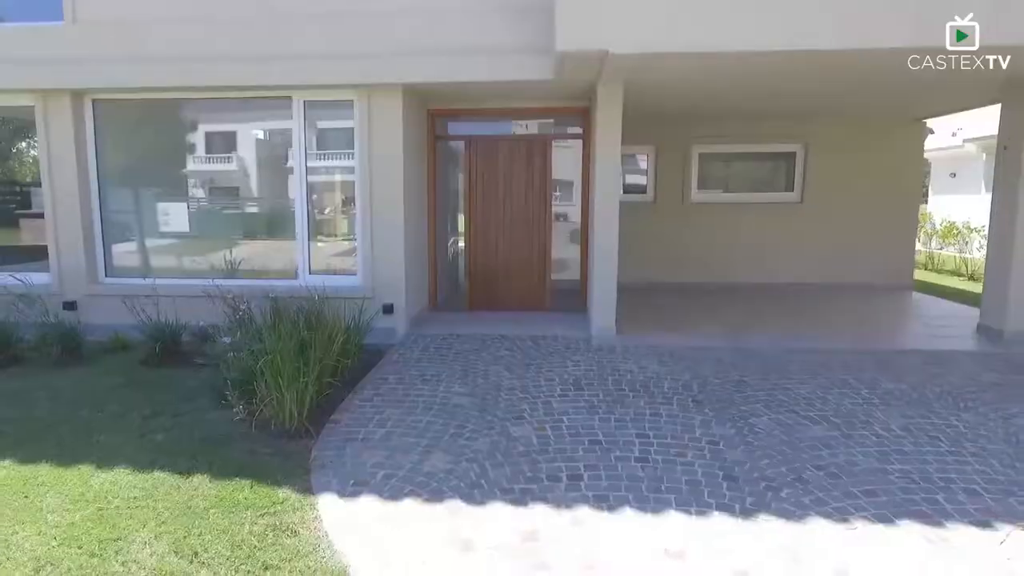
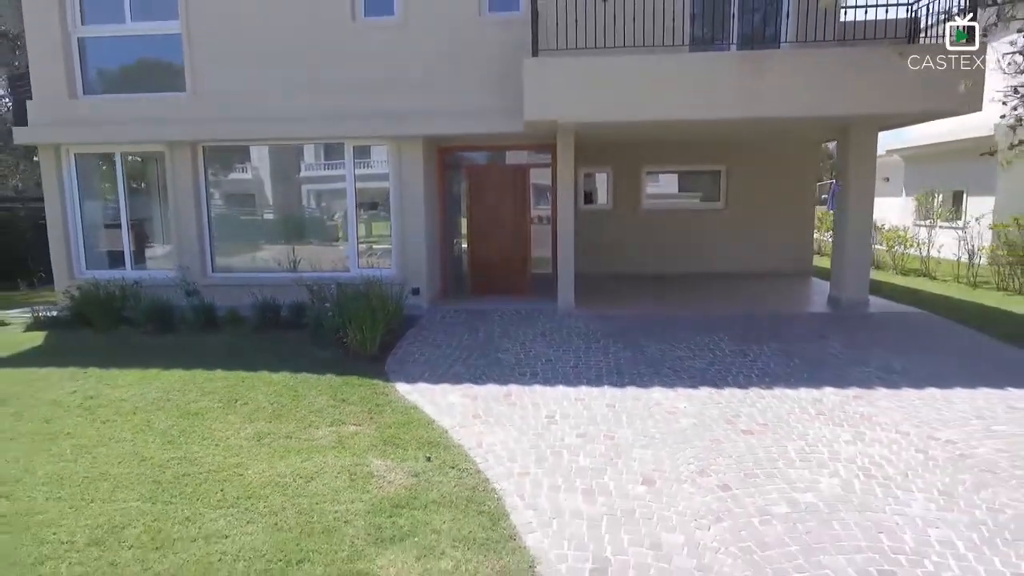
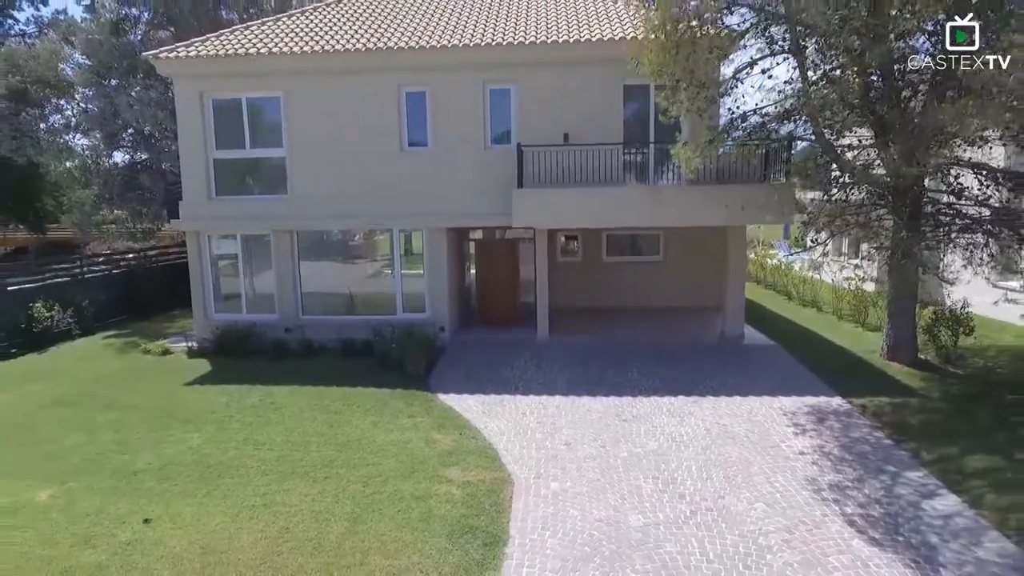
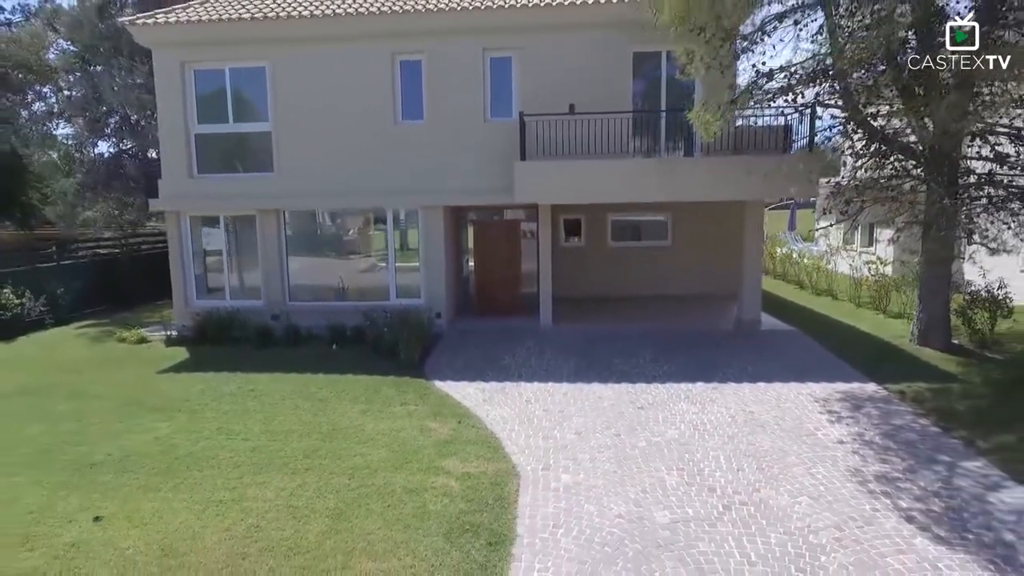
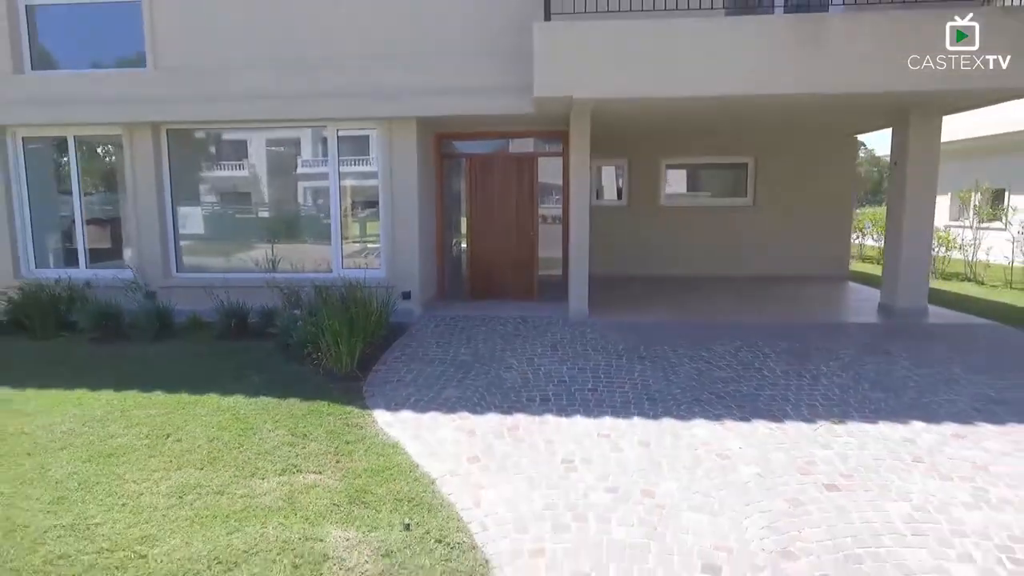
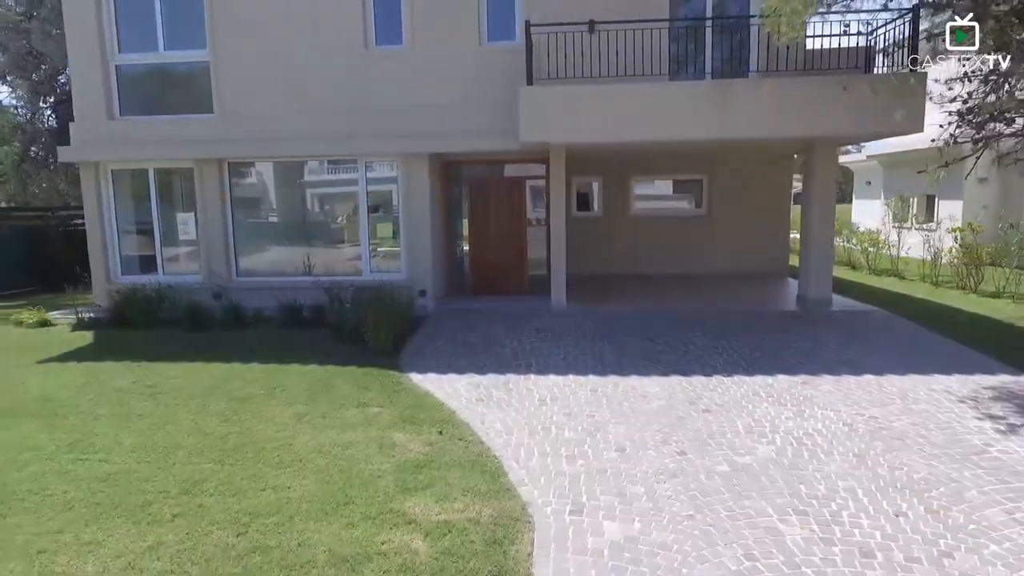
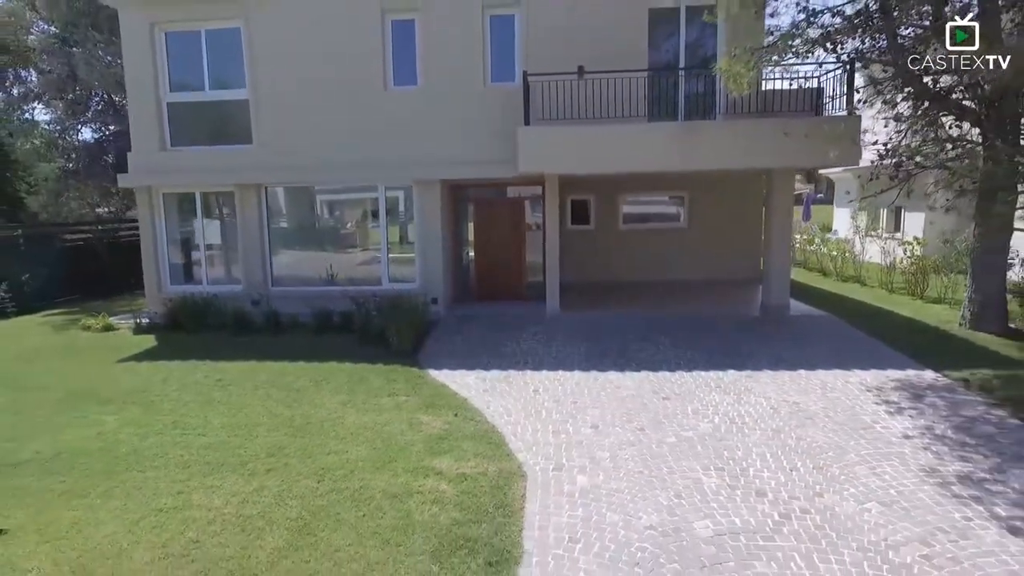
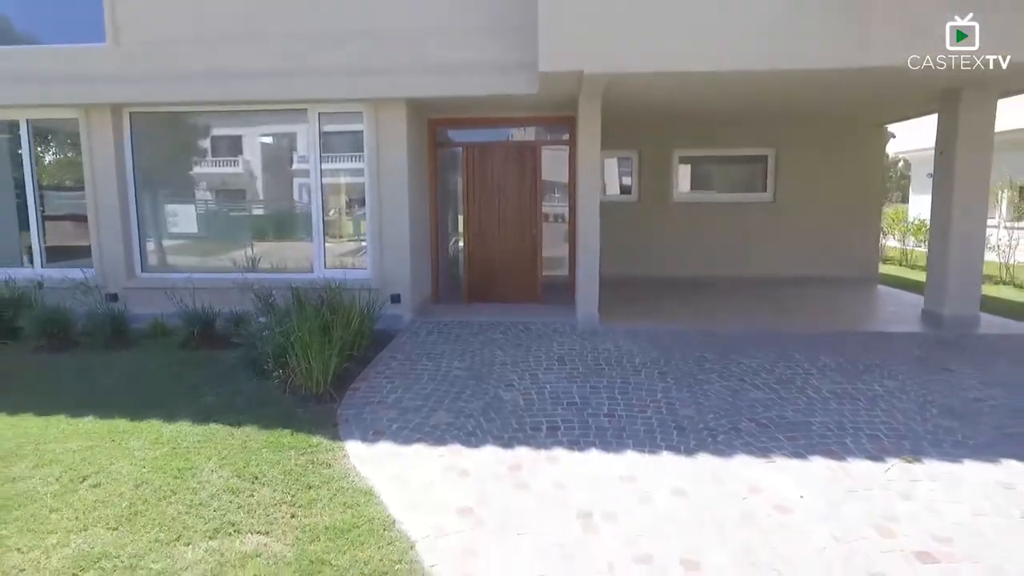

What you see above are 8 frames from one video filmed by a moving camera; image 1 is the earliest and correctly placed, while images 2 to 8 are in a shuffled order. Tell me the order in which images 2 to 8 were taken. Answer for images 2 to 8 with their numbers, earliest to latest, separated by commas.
8, 5, 2, 6, 7, 4, 3
